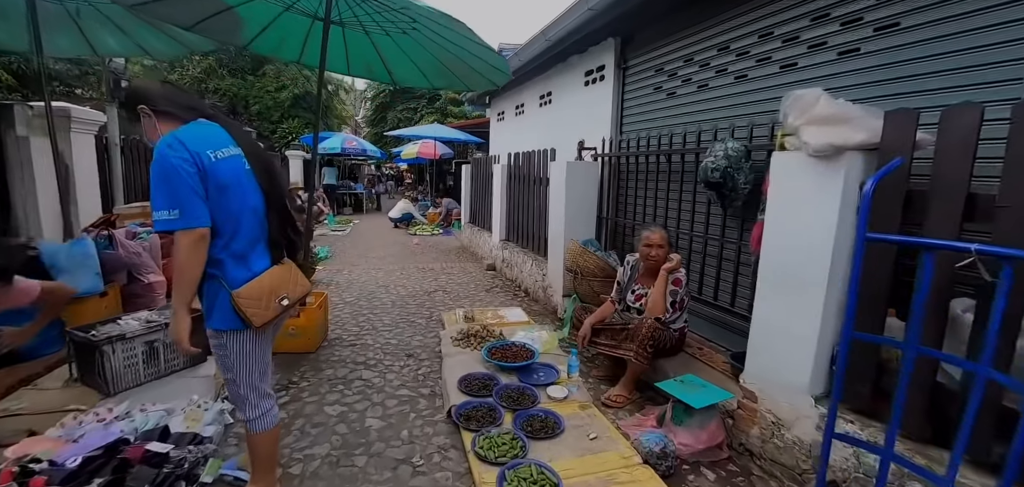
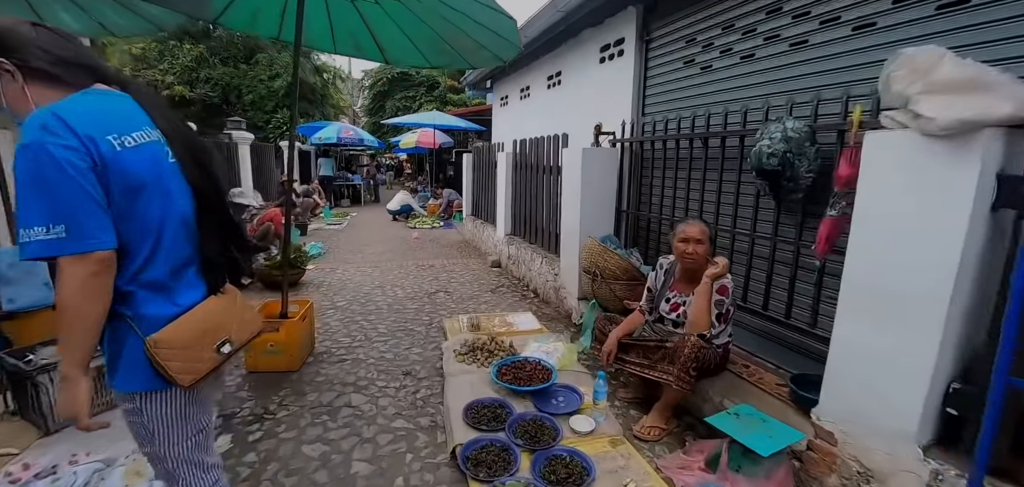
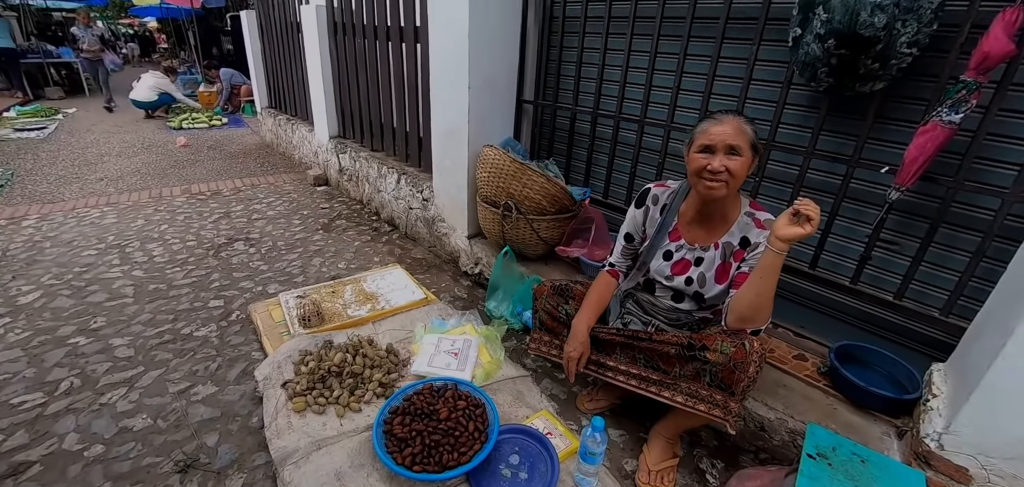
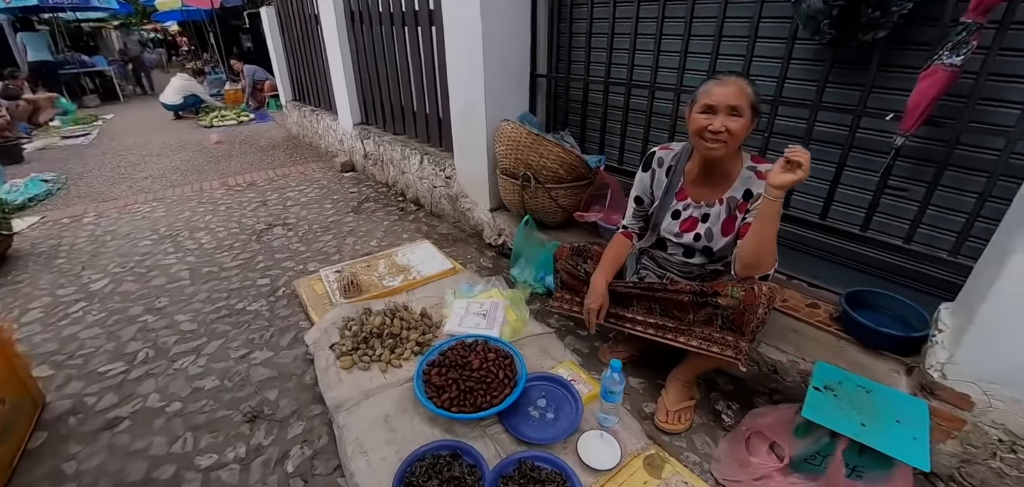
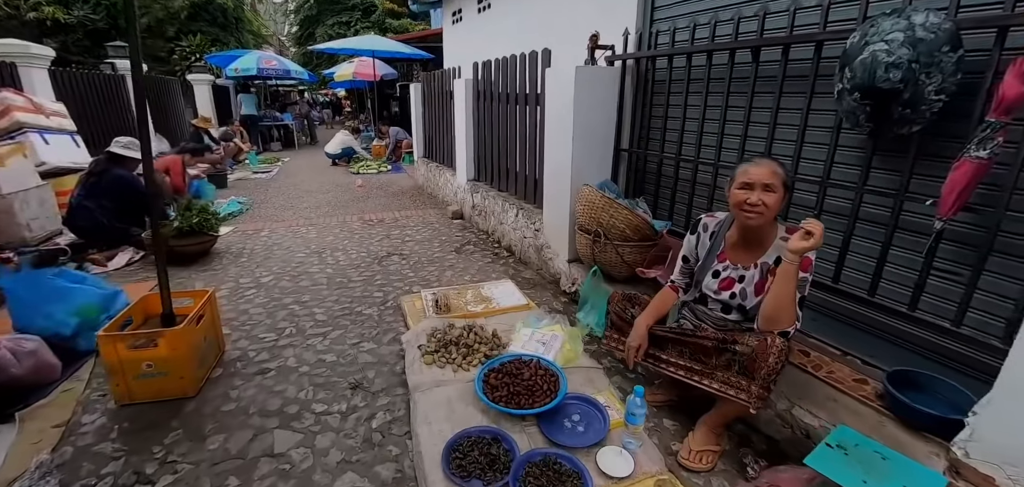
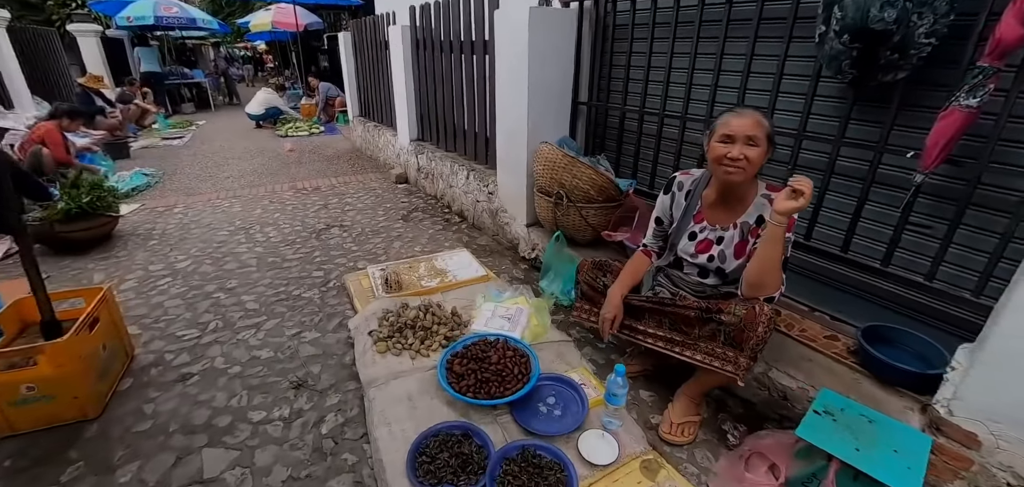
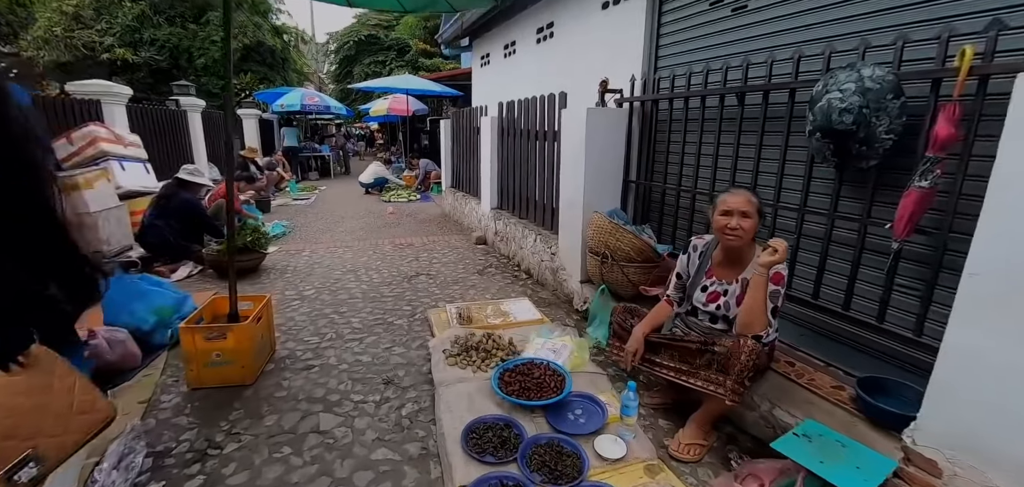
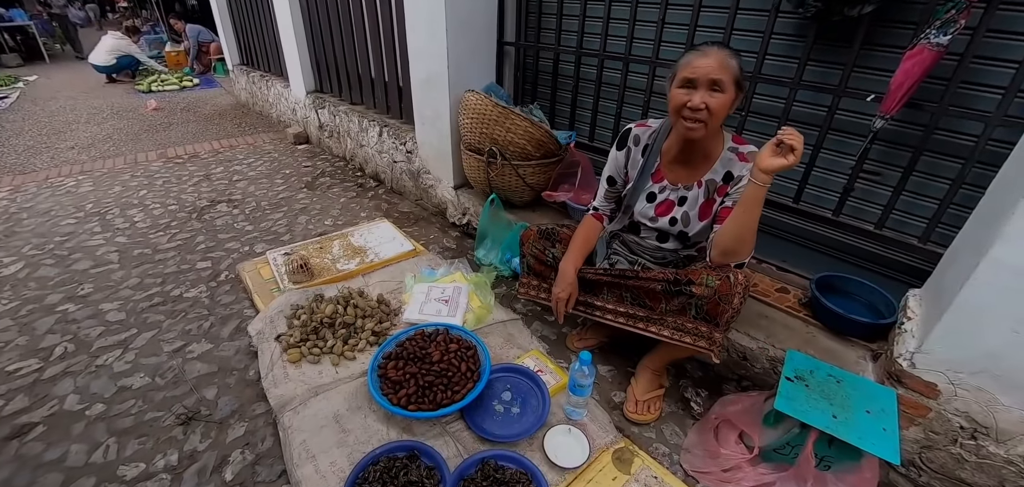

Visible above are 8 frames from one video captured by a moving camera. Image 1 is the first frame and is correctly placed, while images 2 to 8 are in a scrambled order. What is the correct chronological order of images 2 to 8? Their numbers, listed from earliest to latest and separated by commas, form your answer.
2, 7, 5, 6, 4, 8, 3
